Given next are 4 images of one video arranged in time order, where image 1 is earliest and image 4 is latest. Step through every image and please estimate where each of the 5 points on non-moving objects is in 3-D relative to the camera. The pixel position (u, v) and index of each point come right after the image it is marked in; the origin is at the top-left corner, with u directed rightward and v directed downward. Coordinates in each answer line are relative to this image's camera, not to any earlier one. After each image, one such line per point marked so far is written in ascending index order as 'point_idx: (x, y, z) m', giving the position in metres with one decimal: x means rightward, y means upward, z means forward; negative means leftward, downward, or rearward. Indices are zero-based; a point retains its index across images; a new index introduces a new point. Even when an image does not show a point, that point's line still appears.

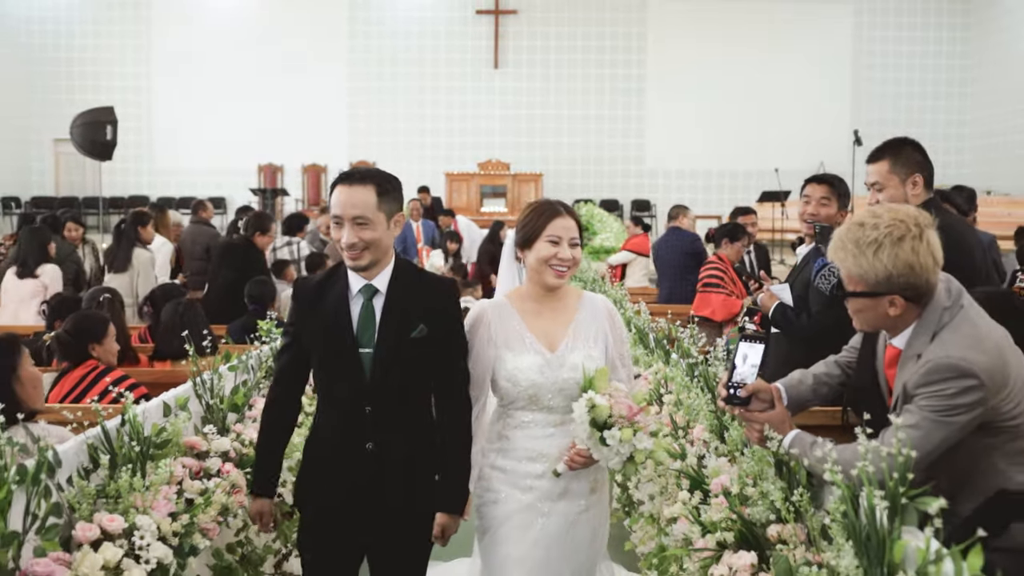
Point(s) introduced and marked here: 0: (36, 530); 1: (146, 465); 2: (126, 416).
0: (-1.4, -0.7, +2.2) m
1: (-1.4, -0.6, +2.7) m
2: (-1.4, -0.5, +2.8) m
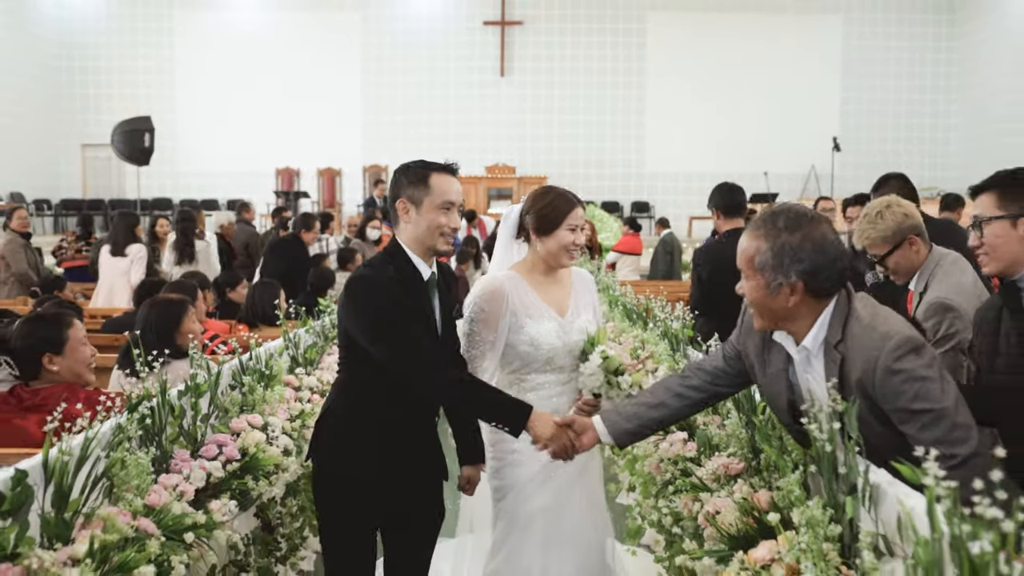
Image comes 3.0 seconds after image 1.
0: (-1.3, -0.6, +3.3) m
1: (-1.3, -0.5, +3.8) m
2: (-1.4, -0.3, +3.9) m
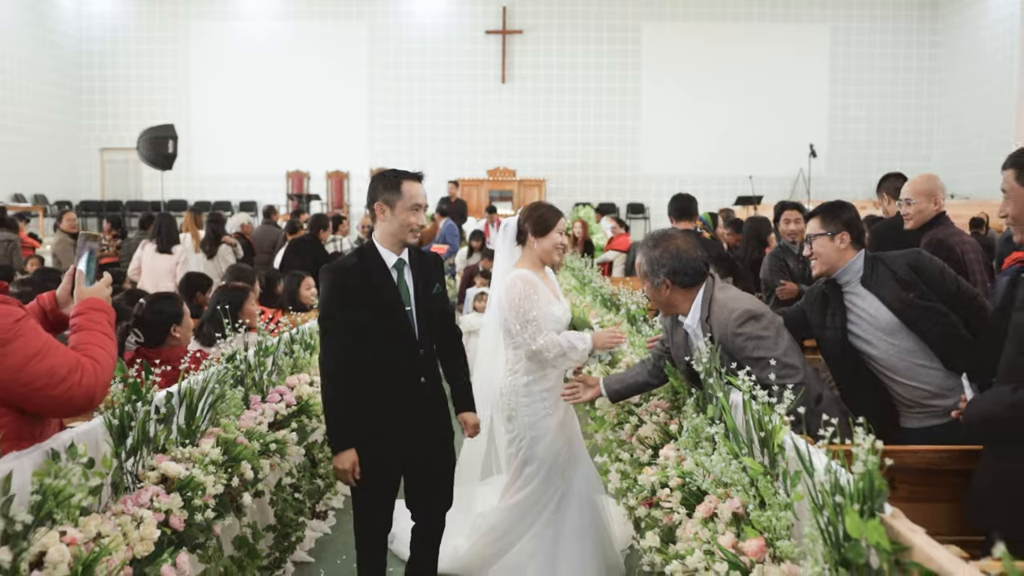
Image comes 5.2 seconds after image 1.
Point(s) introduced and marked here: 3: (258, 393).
0: (-1.4, -0.5, +4.3) m
1: (-1.3, -0.4, +4.8) m
2: (-1.4, -0.3, +4.9) m
3: (-1.4, -0.6, +4.0) m
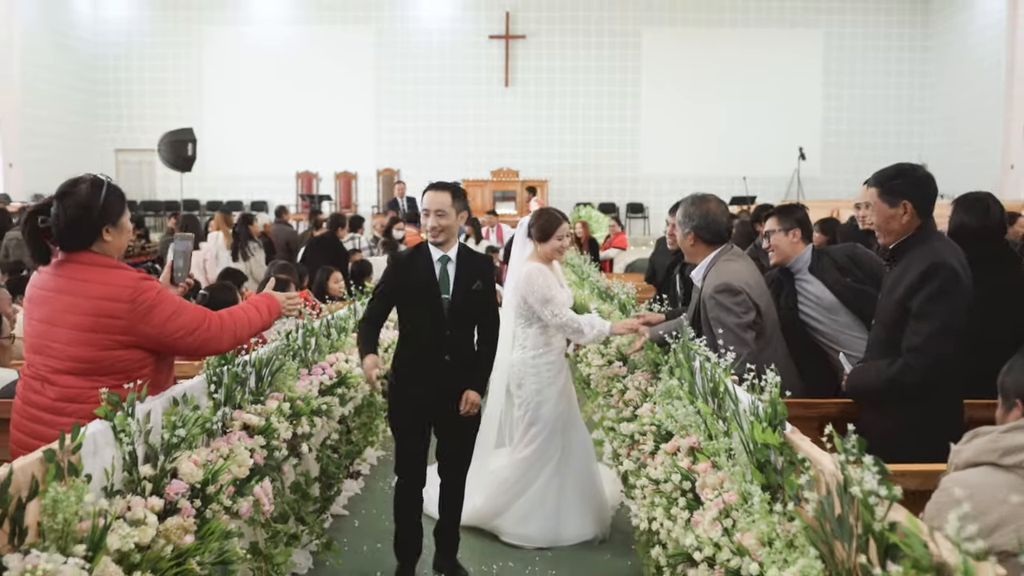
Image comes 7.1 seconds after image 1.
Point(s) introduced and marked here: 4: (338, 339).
0: (-1.4, -0.4, +5.1) m
1: (-1.3, -0.3, +5.6) m
2: (-1.4, -0.2, +5.7) m
3: (-1.3, -0.5, +4.7) m
4: (-1.3, -0.4, +5.4) m
